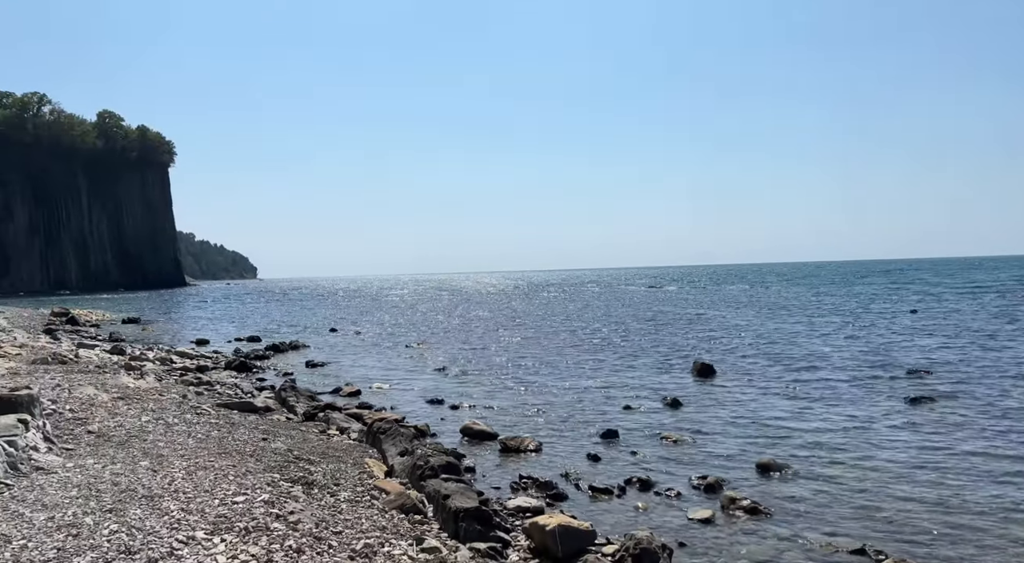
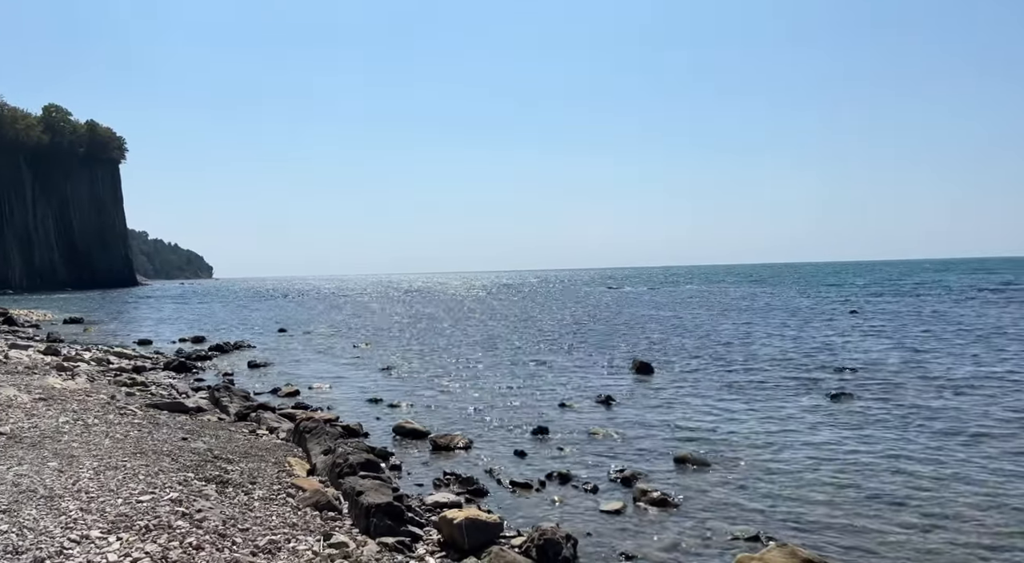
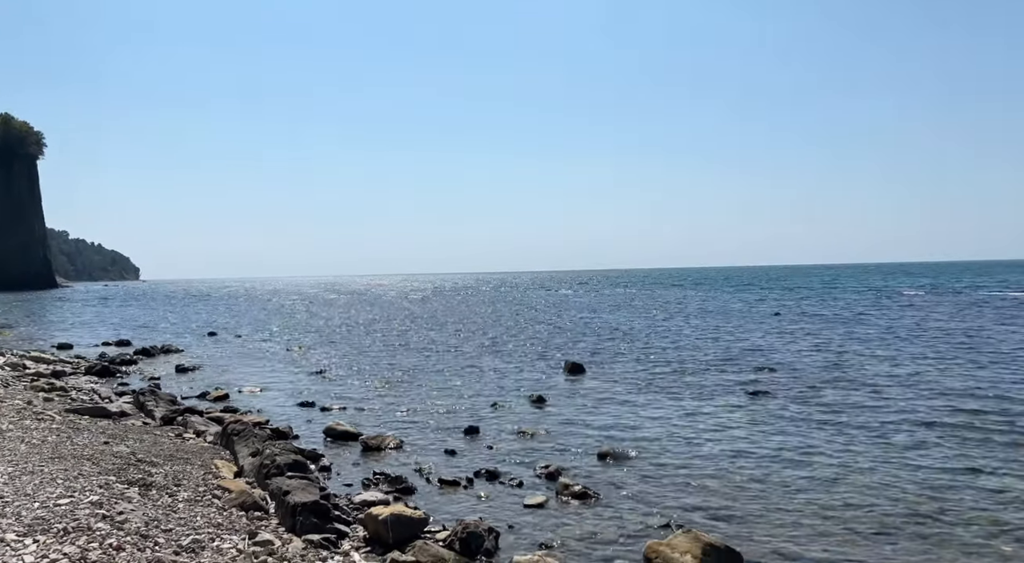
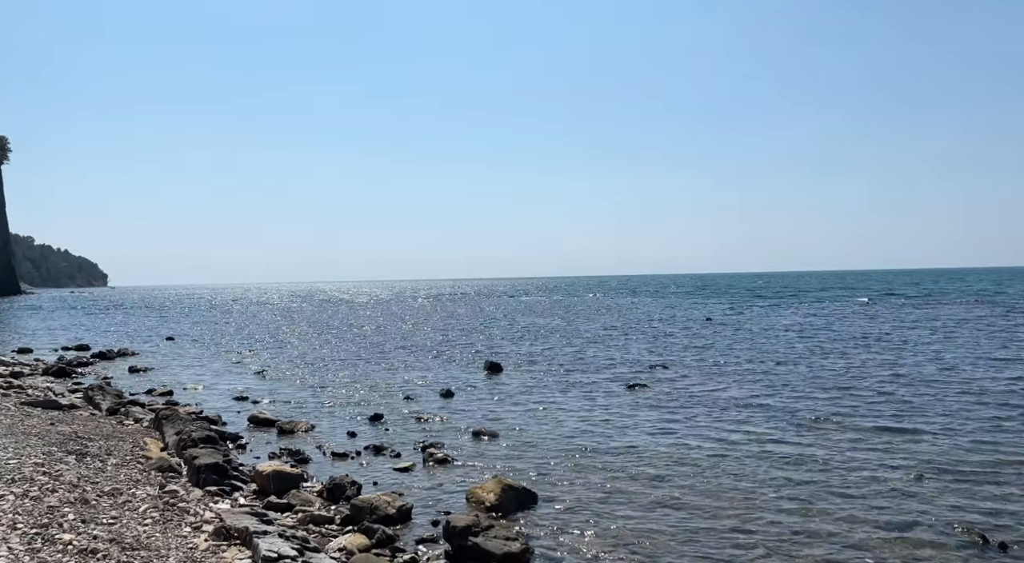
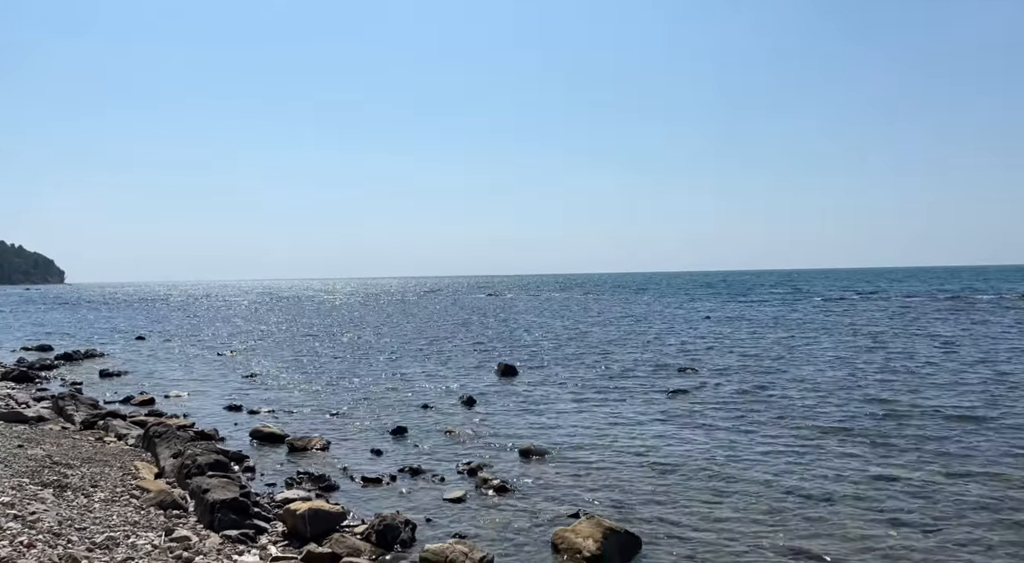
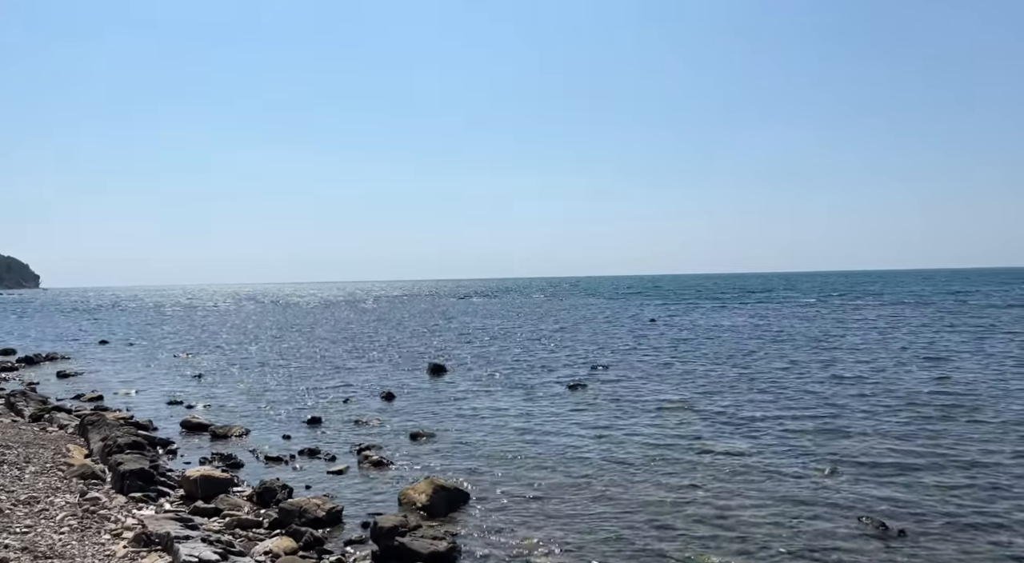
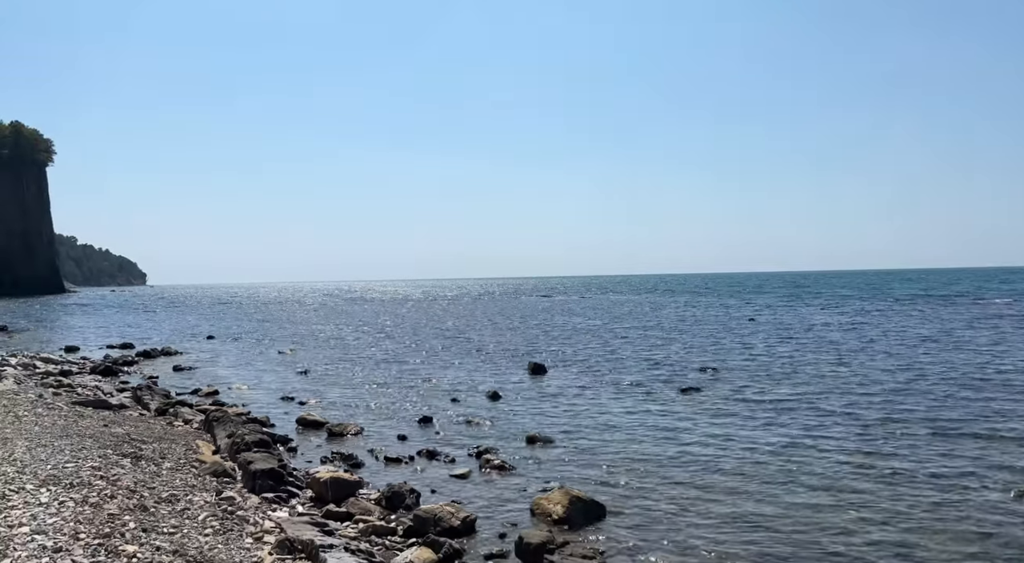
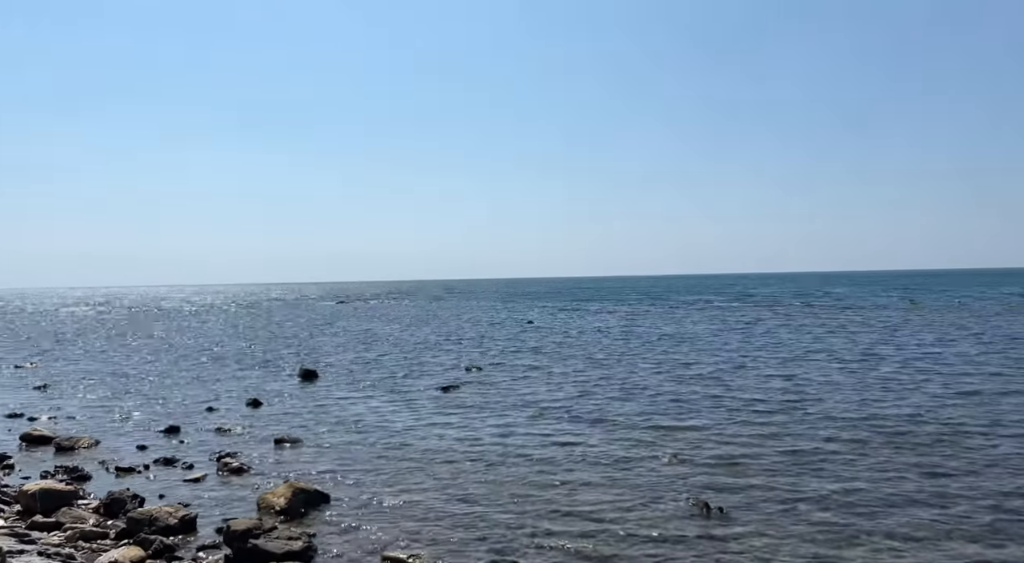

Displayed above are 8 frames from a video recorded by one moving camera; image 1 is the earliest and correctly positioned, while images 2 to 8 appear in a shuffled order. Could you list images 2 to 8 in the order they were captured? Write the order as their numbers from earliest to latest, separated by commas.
2, 3, 5, 7, 4, 6, 8
